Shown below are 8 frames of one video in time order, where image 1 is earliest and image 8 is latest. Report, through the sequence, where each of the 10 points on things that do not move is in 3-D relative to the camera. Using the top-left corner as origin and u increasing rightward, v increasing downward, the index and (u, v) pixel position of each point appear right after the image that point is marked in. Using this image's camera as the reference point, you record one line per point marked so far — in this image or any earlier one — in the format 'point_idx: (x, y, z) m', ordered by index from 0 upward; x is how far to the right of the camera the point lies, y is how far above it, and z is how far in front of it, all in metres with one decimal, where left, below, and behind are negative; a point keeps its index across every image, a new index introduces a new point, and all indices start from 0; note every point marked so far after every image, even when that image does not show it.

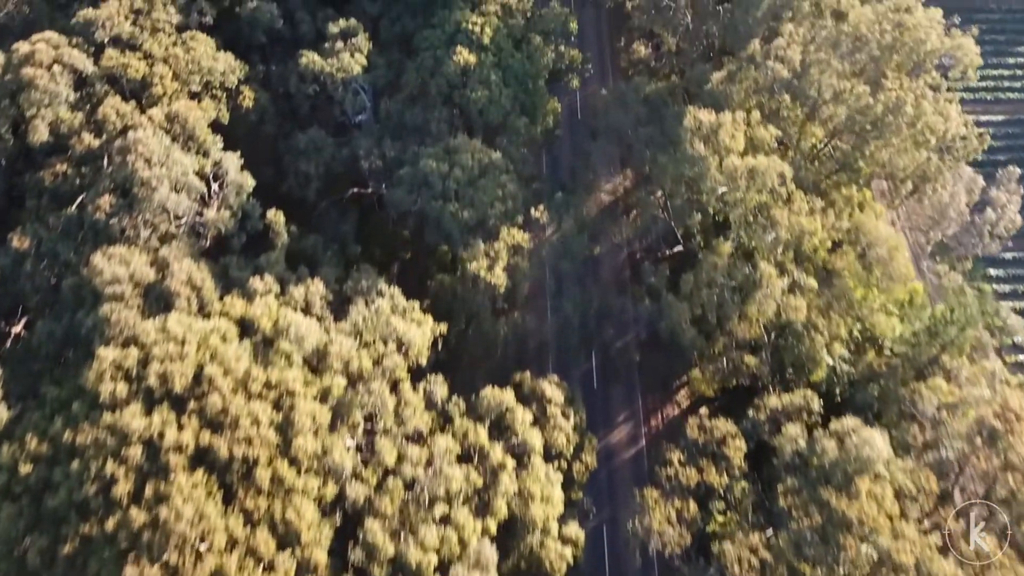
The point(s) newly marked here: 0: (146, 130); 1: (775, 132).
0: (-7.2, +3.1, +15.4) m
1: (+6.0, +3.5, +17.9) m
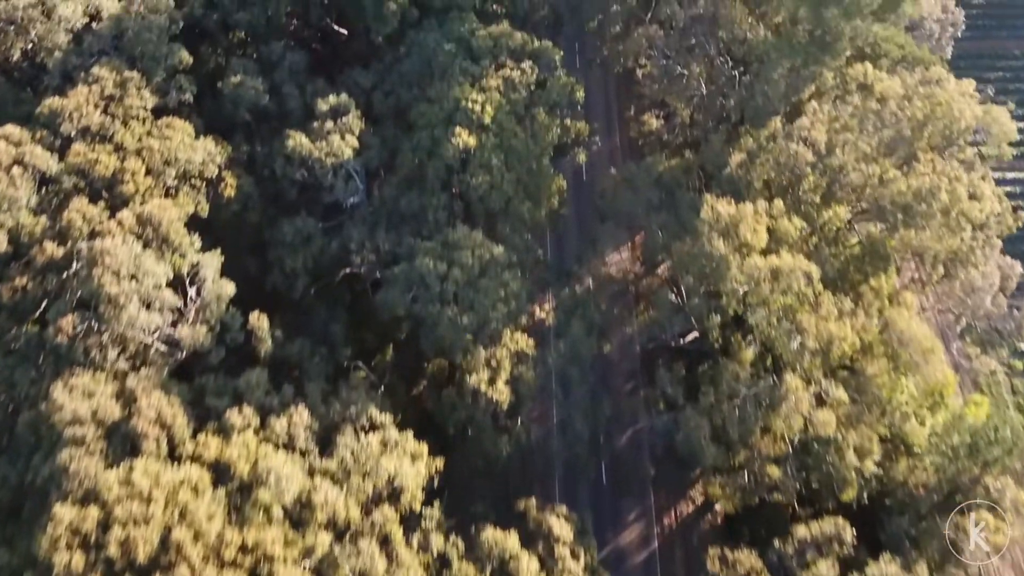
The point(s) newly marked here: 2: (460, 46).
0: (-7.2, +0.9, +14.1) m
1: (+6.1, +1.3, +16.5) m
2: (-1.3, +5.9, +19.0) m
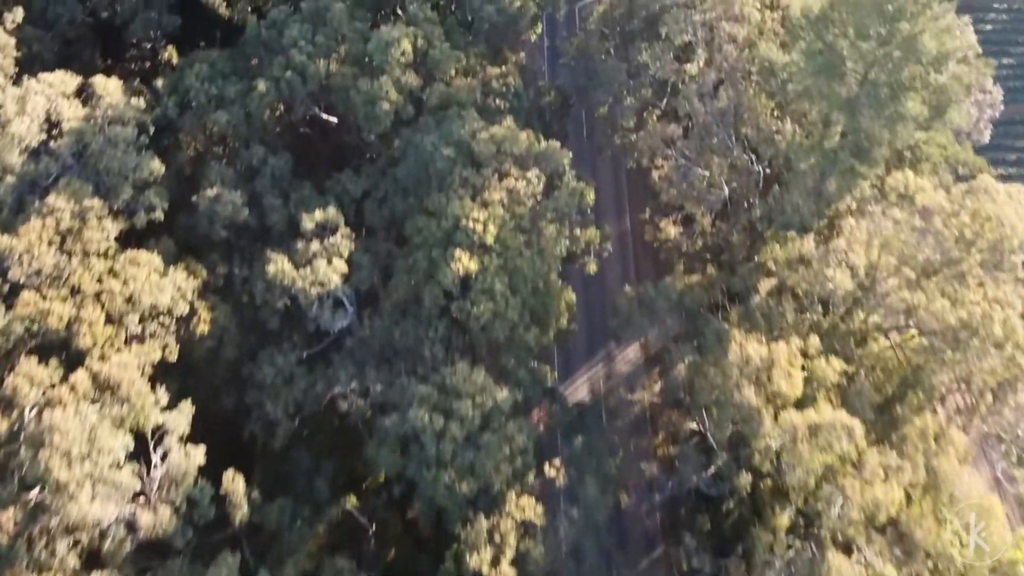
0: (-7.1, -1.9, +12.4) m
1: (+6.2, -1.5, +14.8) m
2: (-1.2, +3.1, +17.3) m
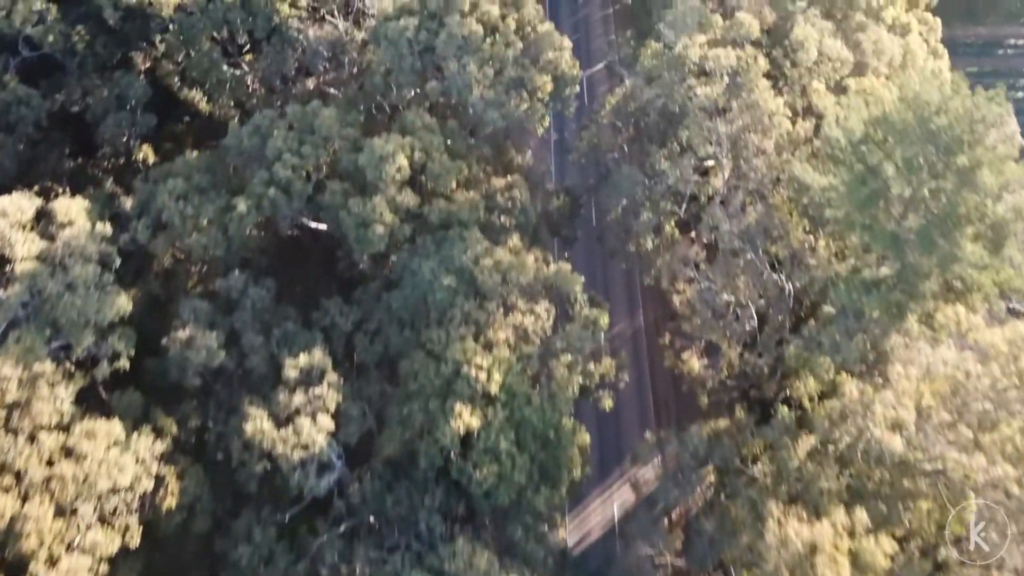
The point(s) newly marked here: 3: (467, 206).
0: (-6.9, -4.8, +10.6) m
1: (+6.3, -4.4, +13.1) m
2: (-1.0, +0.2, +15.6) m
3: (-1.0, +1.7, +16.7) m
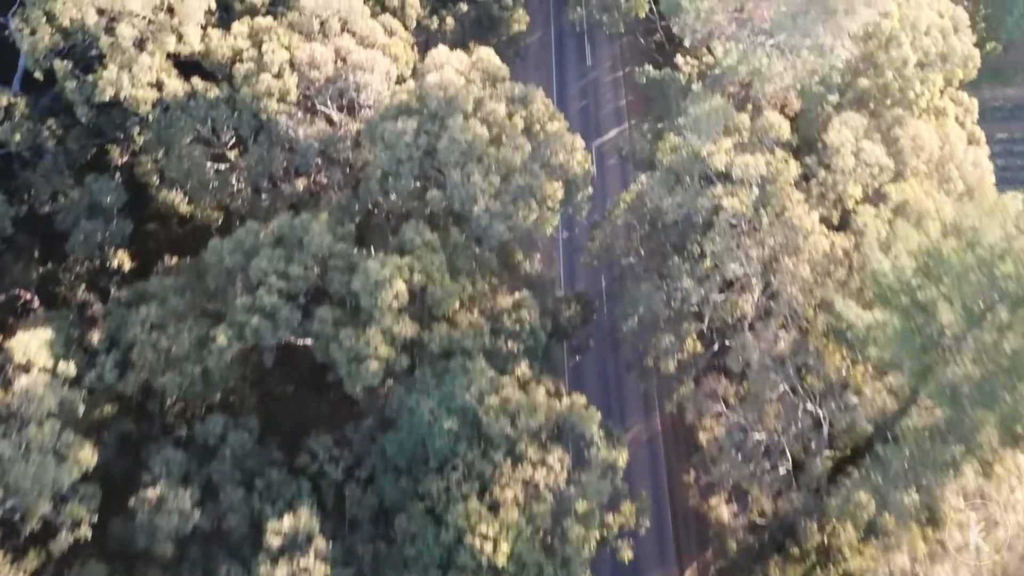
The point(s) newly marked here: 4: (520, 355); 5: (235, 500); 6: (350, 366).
0: (-6.8, -7.3, +9.0) m
1: (+6.5, -6.9, +11.4) m
2: (-0.9, -2.4, +14.0) m
3: (-0.8, -0.9, +15.2) m
4: (+0.2, -1.3, +15.5) m
5: (-4.8, -3.7, +13.4) m
6: (-3.0, -1.5, +14.4) m
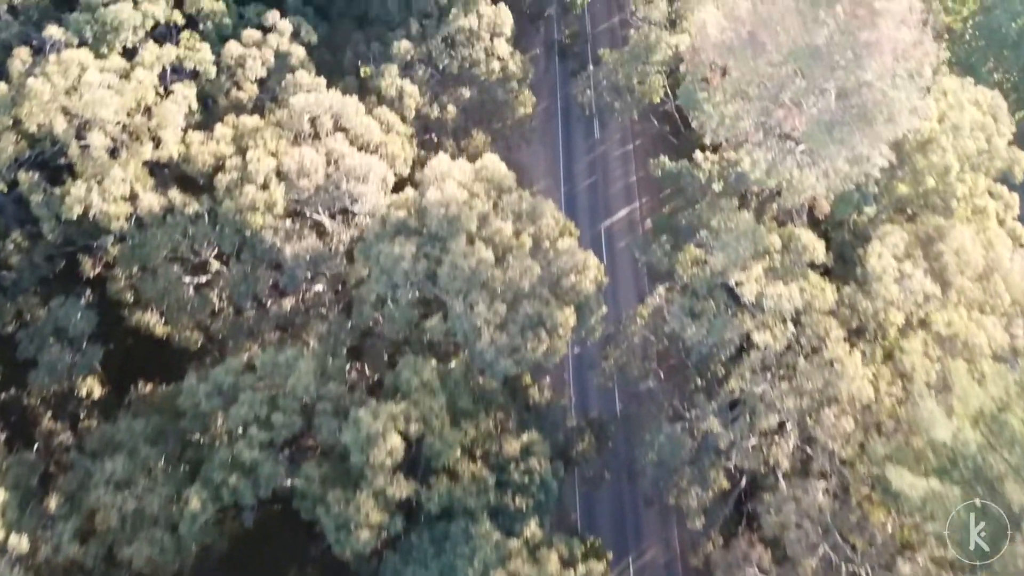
0: (-6.7, -9.8, +7.3) m
1: (+6.6, -9.5, +9.7) m
2: (-0.7, -5.0, +12.4) m
3: (-0.7, -3.5, +13.6) m
4: (+0.3, -4.0, +13.9) m
5: (-4.6, -6.3, +11.8) m
6: (-2.9, -4.1, +12.9) m
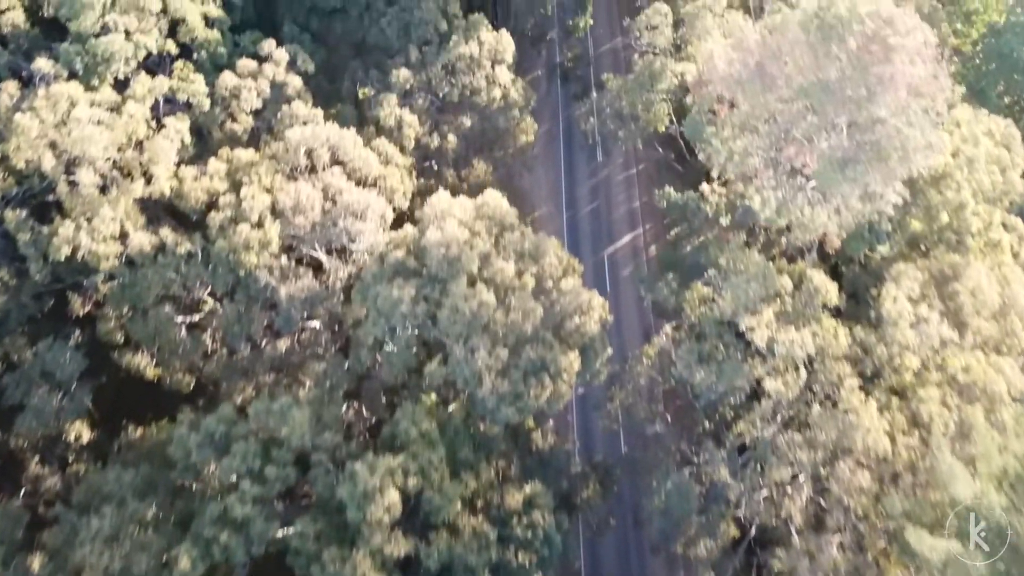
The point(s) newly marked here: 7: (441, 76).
0: (-6.6, -10.6, +6.7) m
1: (+6.7, -10.3, +9.2) m
2: (-0.7, -5.8, +11.9) m
3: (-0.6, -4.3, +13.1) m
4: (+0.3, -4.8, +13.4) m
5: (-4.6, -7.1, +11.2) m
6: (-2.8, -4.9, +12.3) m
7: (-1.8, +5.3, +19.6) m
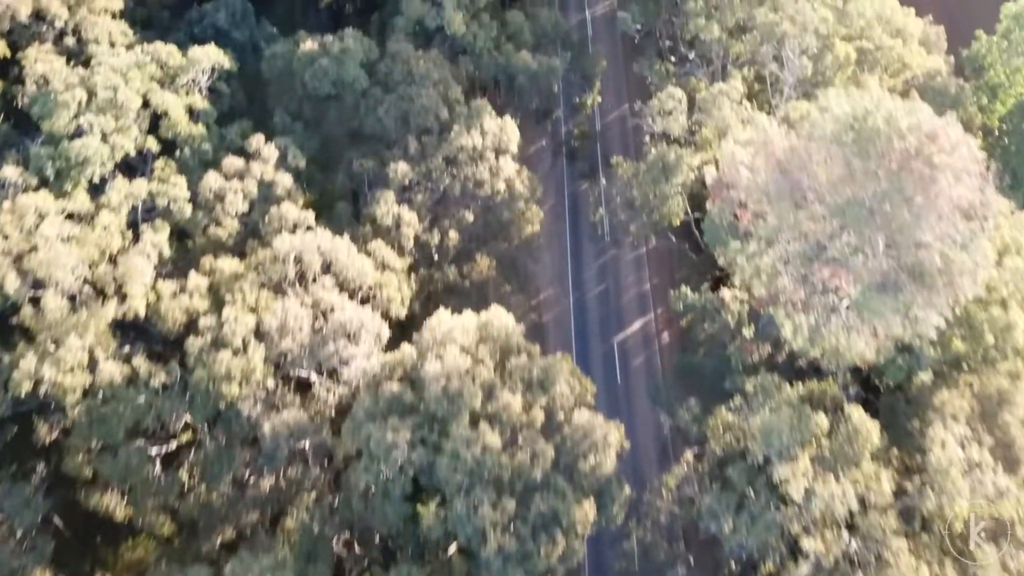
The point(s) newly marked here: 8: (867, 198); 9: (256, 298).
0: (-6.5, -12.7, +5.0) m
1: (+6.8, -12.4, +7.5) m
2: (-0.6, -8.1, +10.3) m
3: (-0.5, -6.6, +11.6) m
4: (+0.5, -7.1, +11.9) m
5: (-4.4, -9.3, +9.6) m
6: (-2.7, -7.2, +10.8) m
7: (-1.6, +2.8, +18.4) m
8: (+6.1, +1.6, +13.4) m
9: (-4.9, -0.2, +14.9) m
